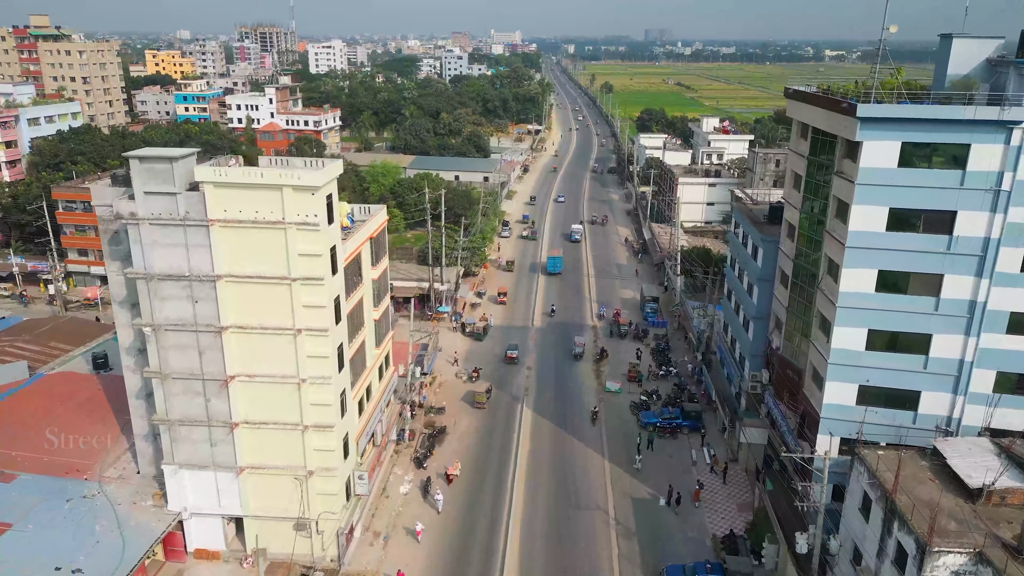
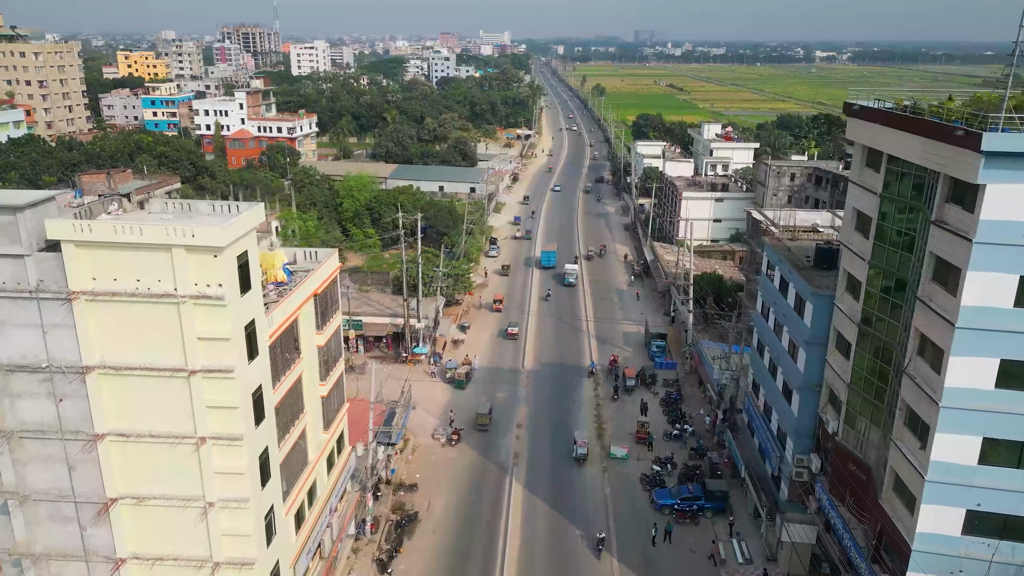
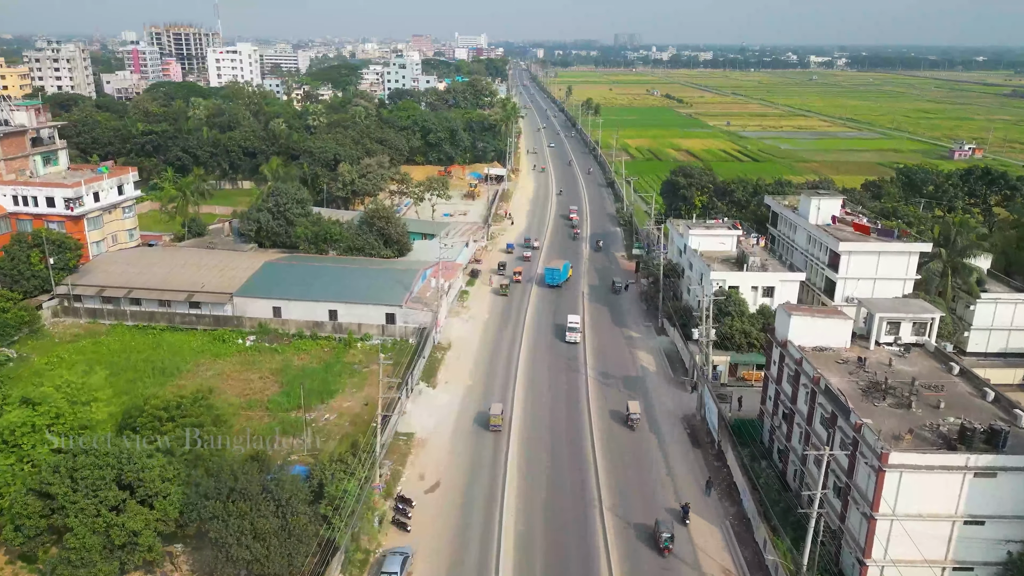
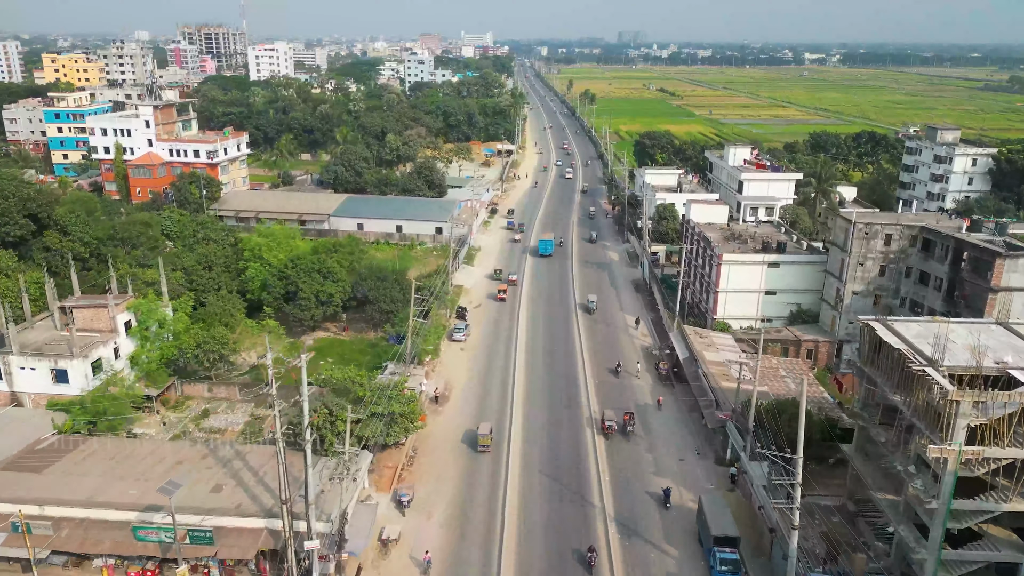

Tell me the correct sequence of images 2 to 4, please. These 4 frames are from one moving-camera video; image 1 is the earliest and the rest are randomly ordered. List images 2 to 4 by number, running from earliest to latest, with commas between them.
2, 4, 3
